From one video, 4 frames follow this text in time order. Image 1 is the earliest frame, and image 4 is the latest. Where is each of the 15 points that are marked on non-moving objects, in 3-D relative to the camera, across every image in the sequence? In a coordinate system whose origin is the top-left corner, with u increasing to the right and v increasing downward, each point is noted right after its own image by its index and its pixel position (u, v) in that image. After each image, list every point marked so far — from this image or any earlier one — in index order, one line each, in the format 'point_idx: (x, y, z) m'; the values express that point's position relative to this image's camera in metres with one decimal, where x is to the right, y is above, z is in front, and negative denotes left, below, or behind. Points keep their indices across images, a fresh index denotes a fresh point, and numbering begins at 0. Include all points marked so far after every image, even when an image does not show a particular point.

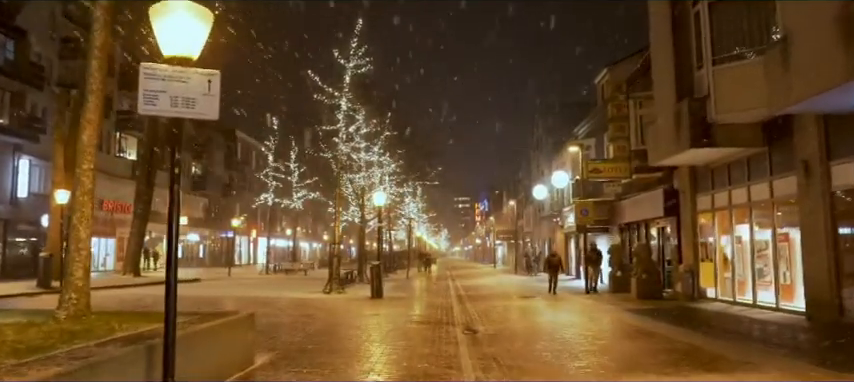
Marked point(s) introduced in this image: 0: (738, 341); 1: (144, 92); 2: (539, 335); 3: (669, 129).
0: (+4.8, -2.4, +11.5) m
1: (-2.3, +0.8, +5.9) m
2: (+2.0, -2.6, +13.2) m
3: (+5.6, +1.4, +17.2) m
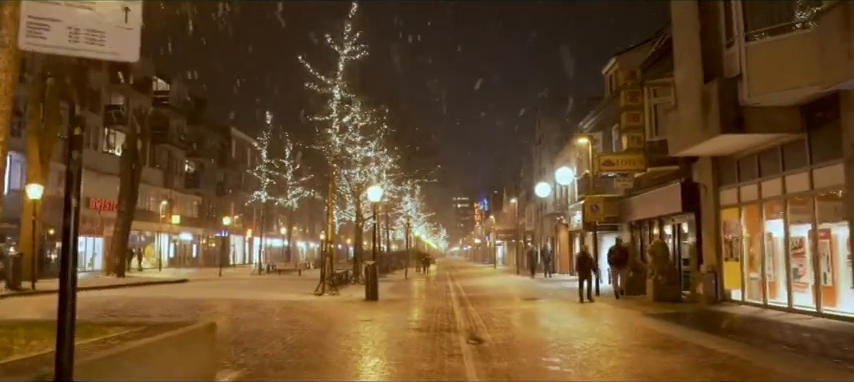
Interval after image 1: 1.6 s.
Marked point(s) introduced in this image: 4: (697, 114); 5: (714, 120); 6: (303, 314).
0: (+4.8, -2.2, +9.8) m
1: (-2.3, +1.0, +4.3) m
2: (+2.0, -2.4, +11.6) m
3: (+5.6, +1.6, +15.5) m
4: (+5.6, +1.5, +15.3) m
5: (+5.6, +1.4, +14.5) m
6: (-2.7, -2.7, +16.2) m
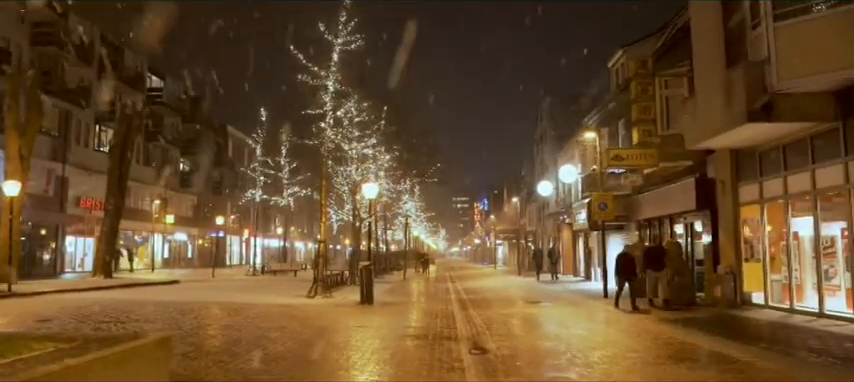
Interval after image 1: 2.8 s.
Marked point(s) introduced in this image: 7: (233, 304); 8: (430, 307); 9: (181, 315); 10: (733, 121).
0: (+4.8, -2.1, +8.6) m
1: (-2.3, +1.1, +3.0) m
2: (+2.0, -2.3, +10.4) m
3: (+5.6, +1.7, +14.3) m
4: (+5.6, +1.6, +14.1) m
5: (+5.6, +1.5, +13.3) m
6: (-2.8, -2.6, +15.0) m
7: (-5.1, -2.9, +19.3) m
8: (+0.1, -2.9, +18.8) m
9: (-5.2, -2.6, +15.5) m
10: (+5.6, +1.3, +13.5) m
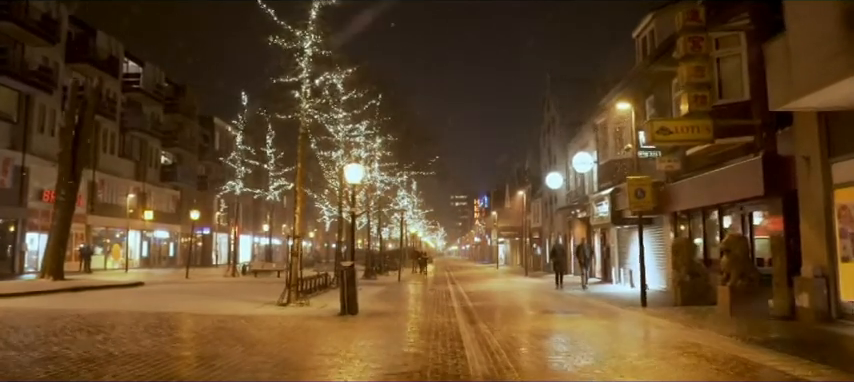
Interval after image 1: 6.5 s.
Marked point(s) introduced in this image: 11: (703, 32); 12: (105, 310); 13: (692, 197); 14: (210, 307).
0: (+4.8, -1.7, +4.6) m
1: (-2.3, +1.5, -1.0) m
2: (+1.9, -2.0, +6.3) m
3: (+5.5, +2.1, +10.3) m
4: (+5.5, +2.0, +10.1) m
5: (+5.6, +1.9, +9.2) m
6: (-2.8, -2.2, +11.0) m
7: (-5.1, -2.6, +15.2) m
8: (0.0, -2.6, +14.8) m
9: (-5.2, -2.2, +11.4) m
10: (+5.5, +1.7, +9.4) m
11: (+6.2, +3.6, +16.6) m
12: (-7.3, -2.7, +16.9) m
13: (+7.0, -0.1, +19.0) m
14: (-5.4, -2.9, +18.6) m
